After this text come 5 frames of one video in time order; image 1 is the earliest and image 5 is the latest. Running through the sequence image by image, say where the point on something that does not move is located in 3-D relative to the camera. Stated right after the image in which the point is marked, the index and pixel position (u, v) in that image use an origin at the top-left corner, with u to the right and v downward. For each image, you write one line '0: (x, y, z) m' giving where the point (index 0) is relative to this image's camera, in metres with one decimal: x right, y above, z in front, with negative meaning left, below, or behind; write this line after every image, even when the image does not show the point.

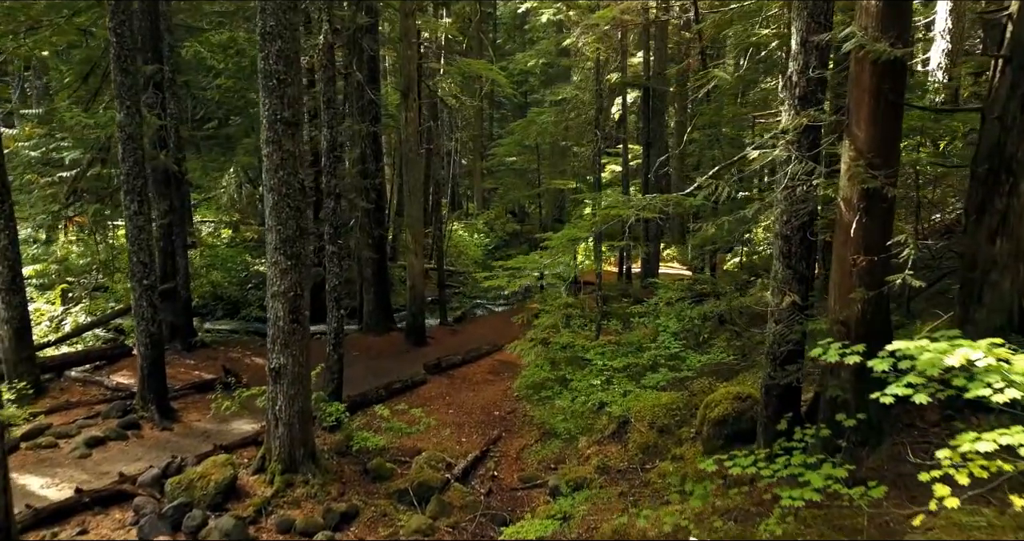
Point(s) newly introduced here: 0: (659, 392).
0: (+2.3, -1.9, +9.3) m
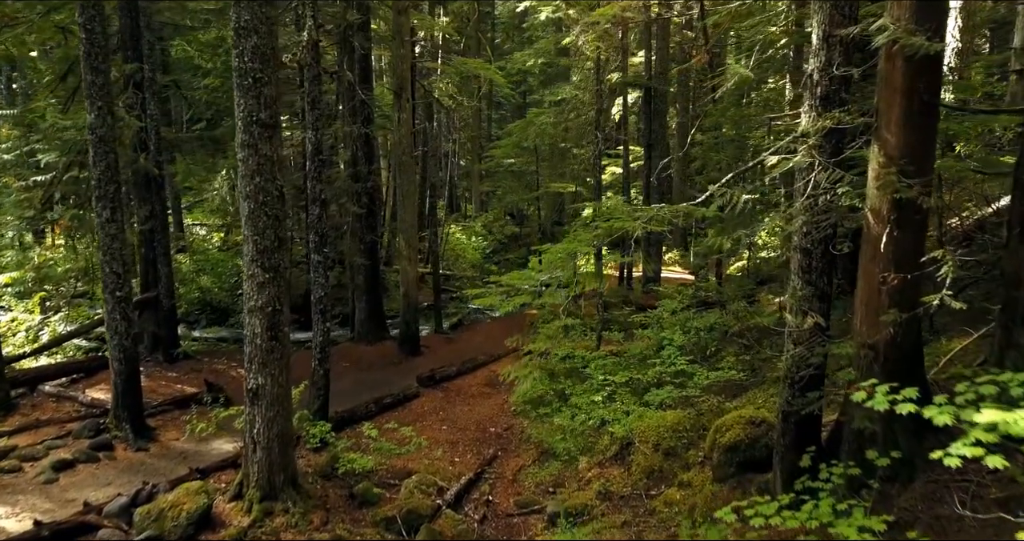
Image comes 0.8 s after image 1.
0: (+2.2, -2.1, +8.7) m
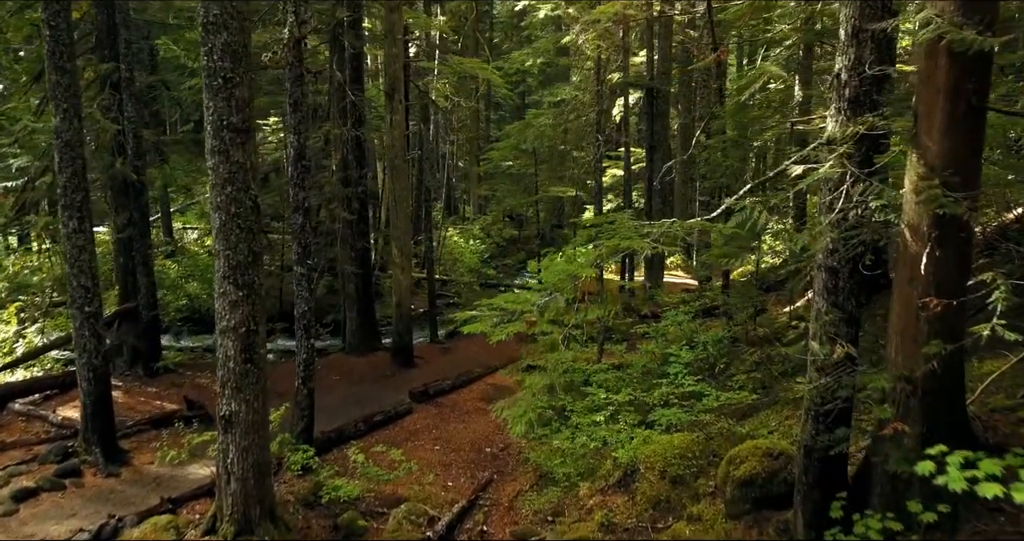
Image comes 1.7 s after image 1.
0: (+2.2, -2.2, +8.2) m
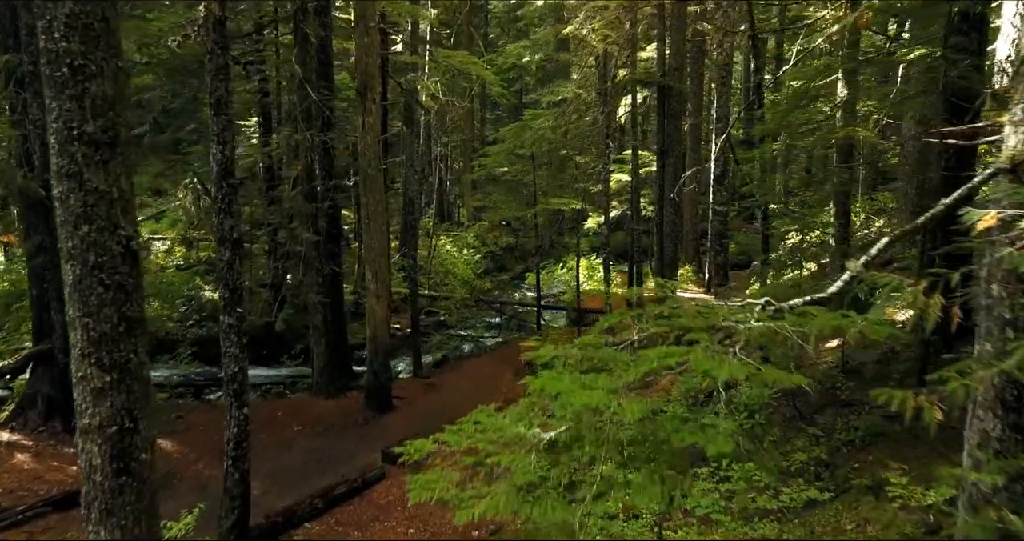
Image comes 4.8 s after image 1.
0: (+2.1, -2.8, +6.2) m
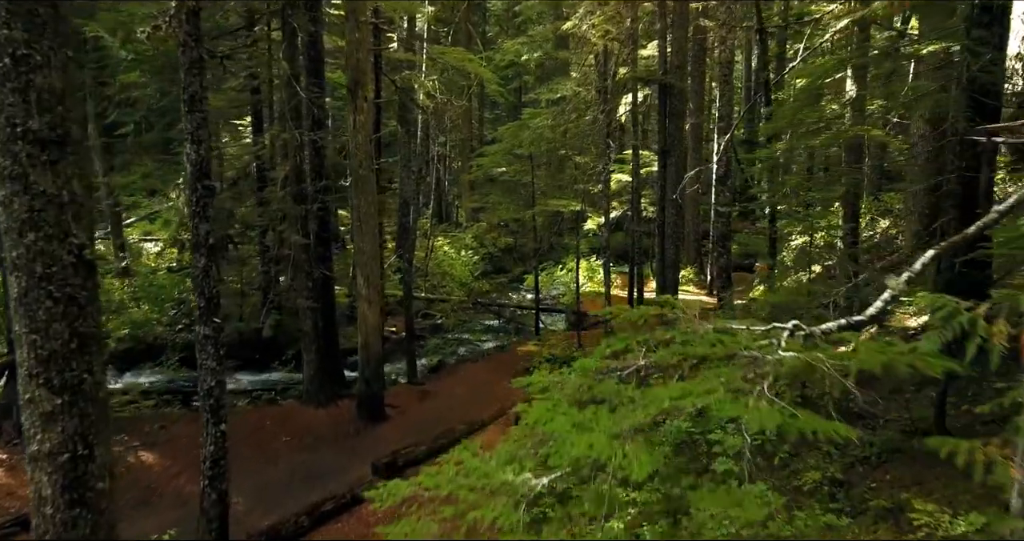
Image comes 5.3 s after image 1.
0: (+2.0, -2.9, +5.8) m
